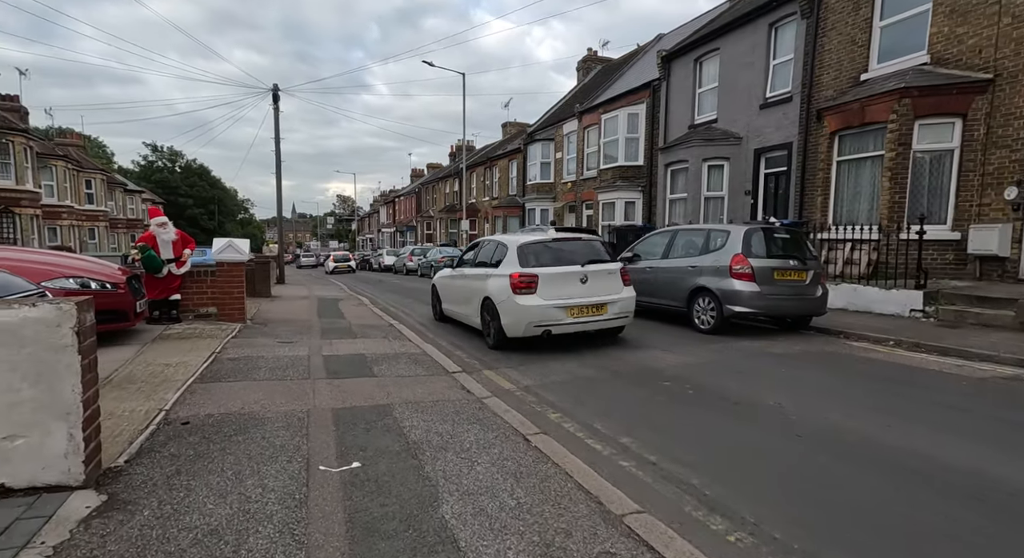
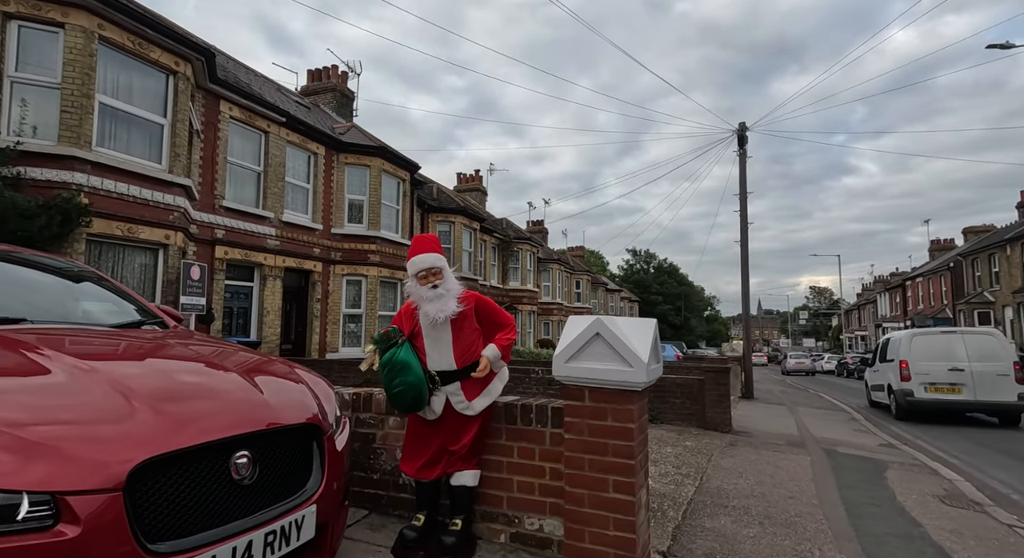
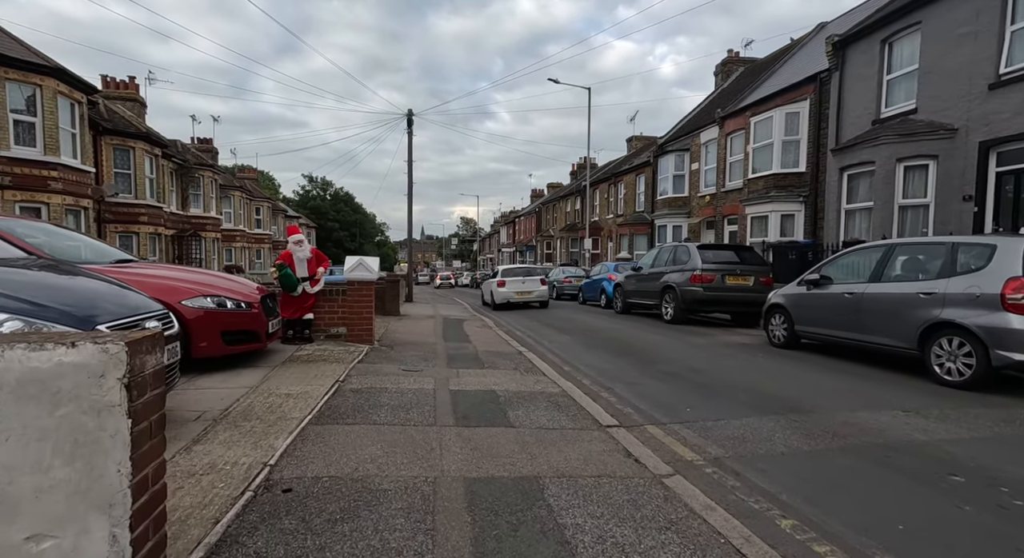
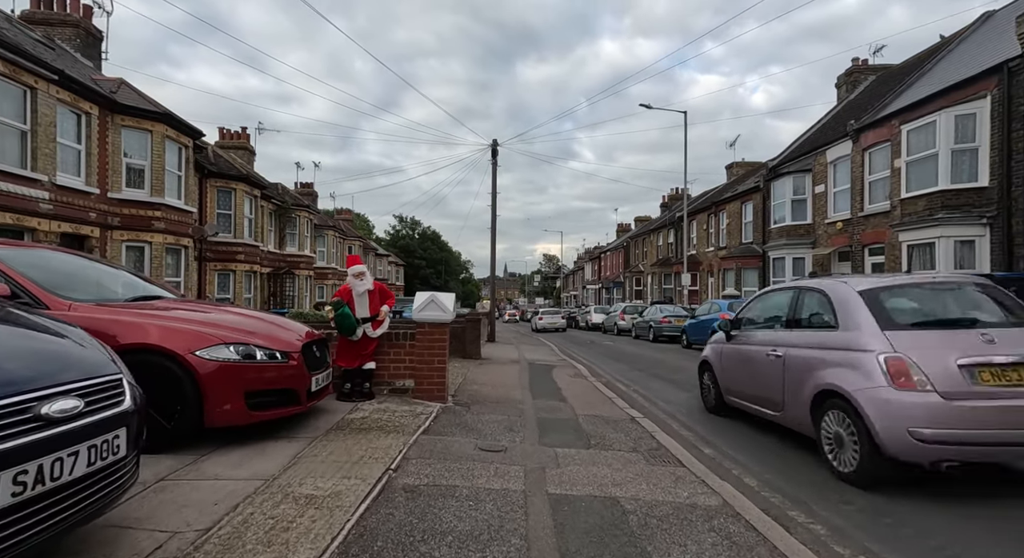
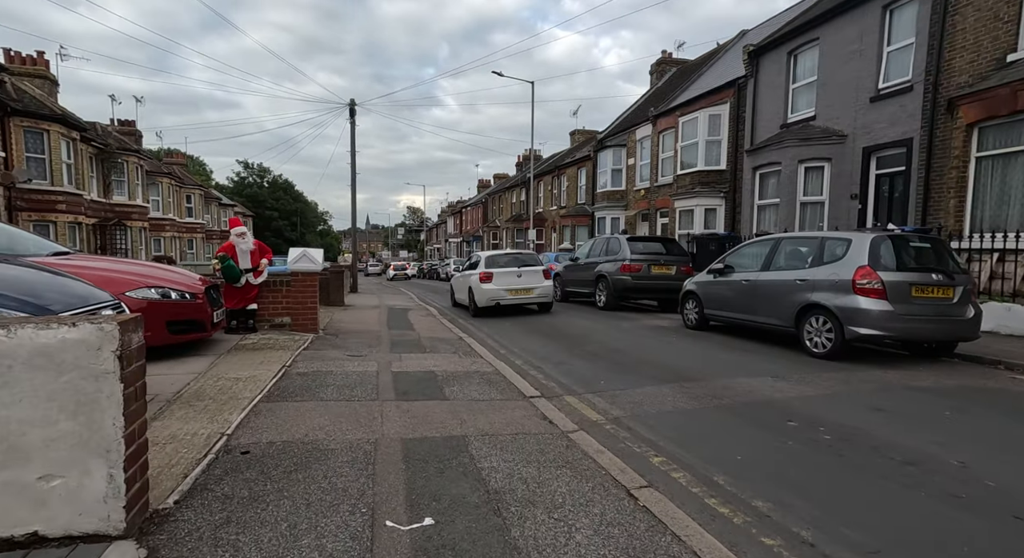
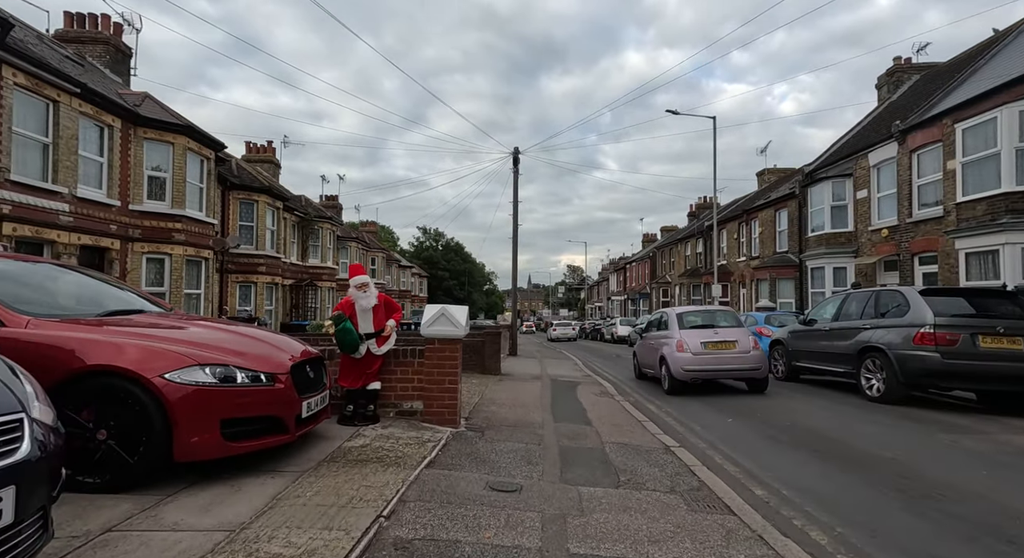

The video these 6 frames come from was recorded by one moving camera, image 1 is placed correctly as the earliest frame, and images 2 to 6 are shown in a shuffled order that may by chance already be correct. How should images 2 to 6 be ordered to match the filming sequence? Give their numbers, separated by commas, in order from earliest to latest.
5, 3, 4, 6, 2
